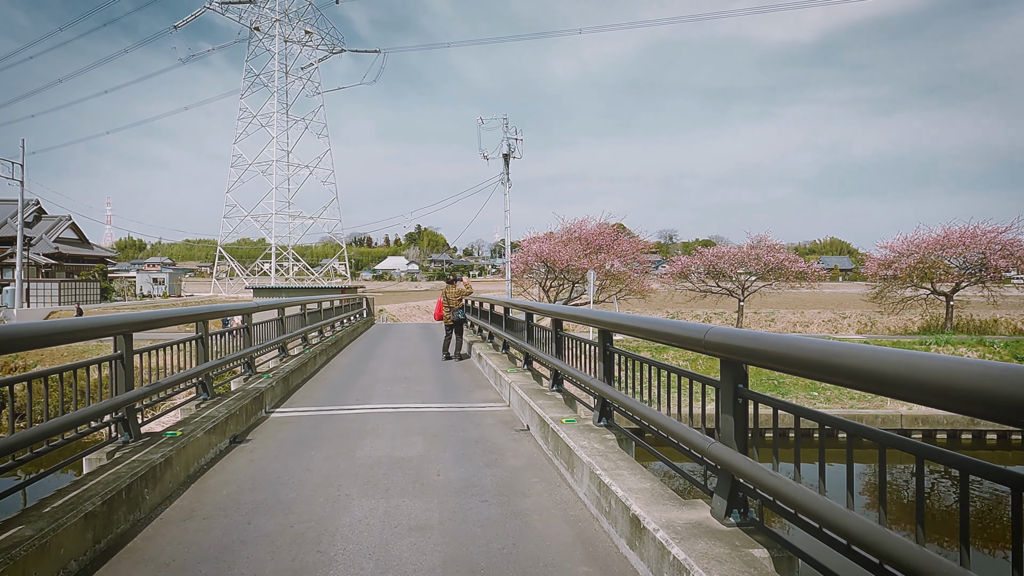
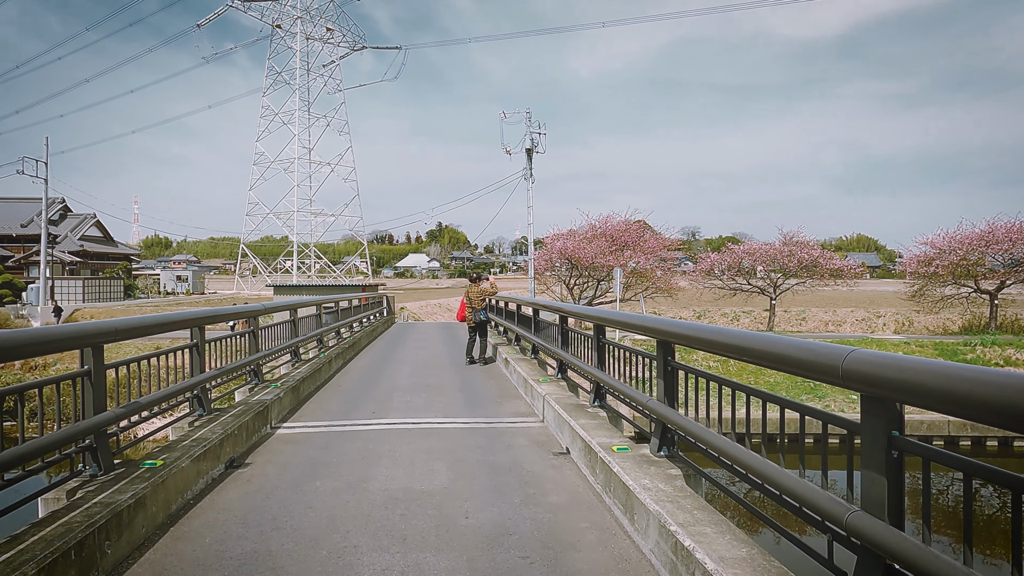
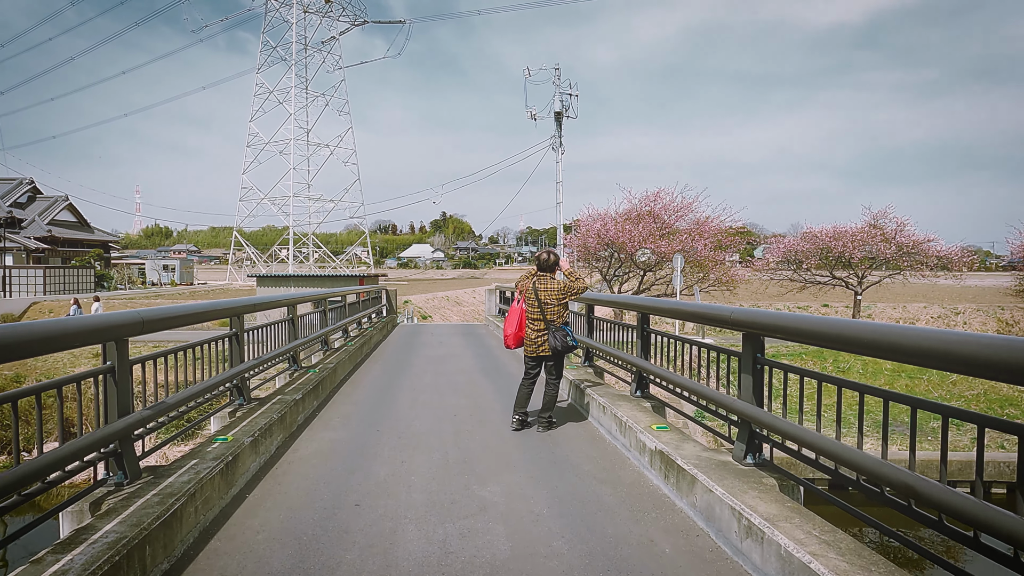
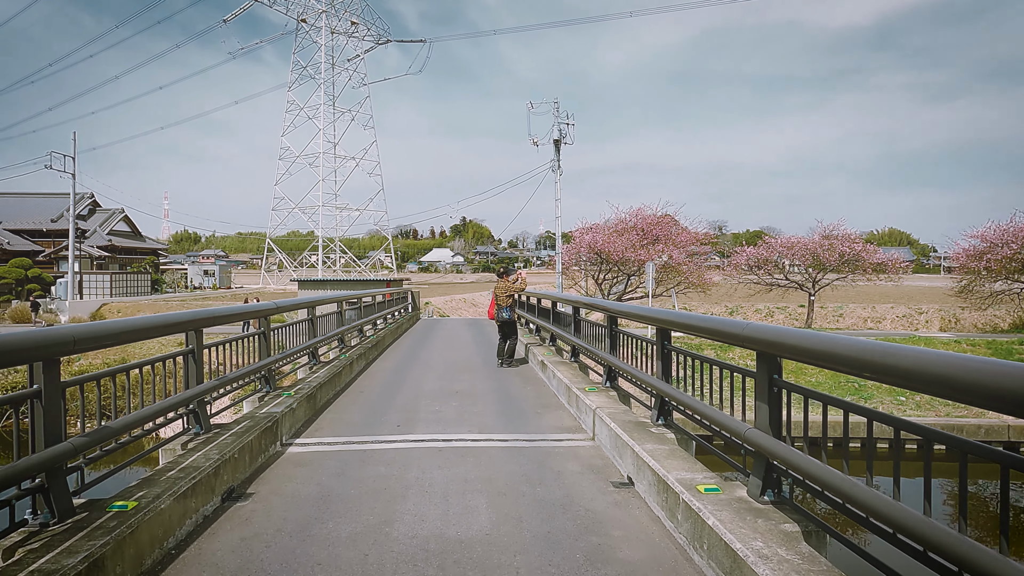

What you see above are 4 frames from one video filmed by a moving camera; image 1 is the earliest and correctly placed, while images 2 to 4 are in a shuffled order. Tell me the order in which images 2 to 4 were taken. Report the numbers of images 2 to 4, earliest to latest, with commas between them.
2, 4, 3
